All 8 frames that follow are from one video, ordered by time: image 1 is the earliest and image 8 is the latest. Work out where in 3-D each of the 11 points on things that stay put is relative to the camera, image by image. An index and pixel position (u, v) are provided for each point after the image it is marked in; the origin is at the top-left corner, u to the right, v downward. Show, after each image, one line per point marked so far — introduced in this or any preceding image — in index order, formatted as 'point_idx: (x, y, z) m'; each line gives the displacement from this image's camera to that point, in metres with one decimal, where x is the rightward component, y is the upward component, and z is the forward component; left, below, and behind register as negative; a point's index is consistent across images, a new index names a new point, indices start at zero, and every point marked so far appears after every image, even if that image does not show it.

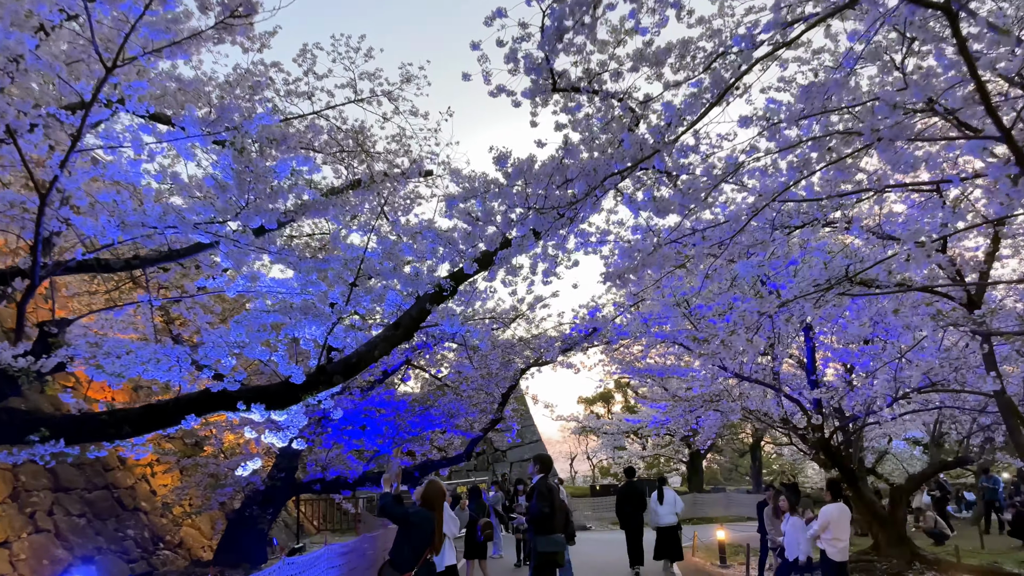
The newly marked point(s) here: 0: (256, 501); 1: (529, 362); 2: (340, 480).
0: (-3.2, -2.7, +9.8) m
1: (+0.2, -1.0, +11.2) m
2: (-2.2, -2.5, +10.2) m
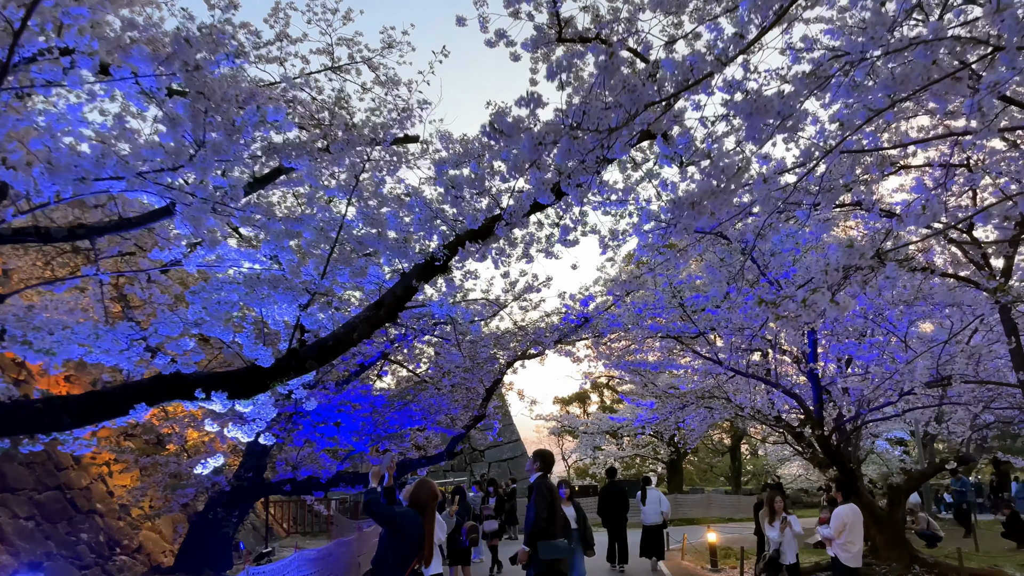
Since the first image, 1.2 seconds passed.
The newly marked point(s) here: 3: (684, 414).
0: (-3.3, -2.5, +9.1) m
1: (0.0, -0.9, +10.6) m
2: (-2.4, -2.3, +9.5) m
3: (+2.7, -2.0, +12.2) m
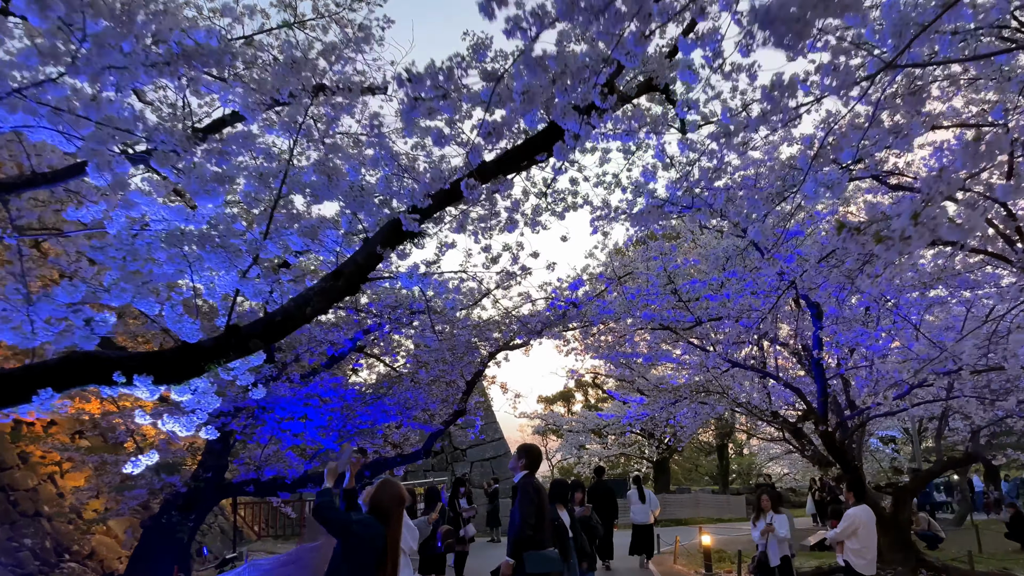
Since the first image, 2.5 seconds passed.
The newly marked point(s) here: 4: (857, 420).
0: (-3.5, -2.3, +8.3) m
1: (-0.2, -0.7, +10.0) m
2: (-2.6, -2.1, +8.8) m
3: (+2.4, -1.8, +11.6) m
4: (+4.1, -1.6, +9.5) m
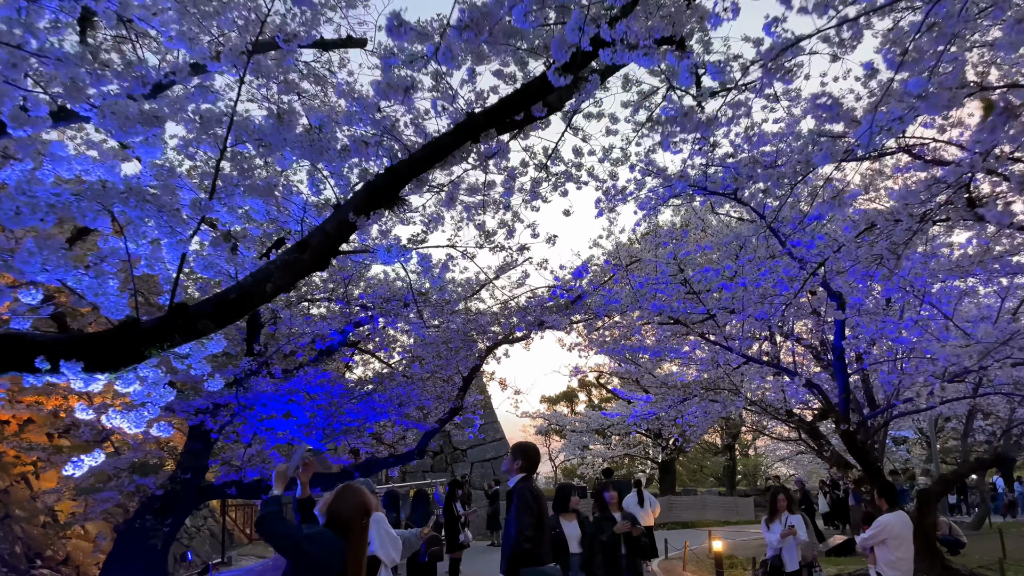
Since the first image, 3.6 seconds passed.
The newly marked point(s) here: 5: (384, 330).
0: (-3.5, -2.2, +7.8) m
1: (-0.2, -0.6, +9.4) m
2: (-2.6, -2.0, +8.2) m
3: (+2.4, -1.7, +11.0) m
4: (+4.1, -1.4, +8.9) m
5: (-1.5, -0.5, +9.1) m
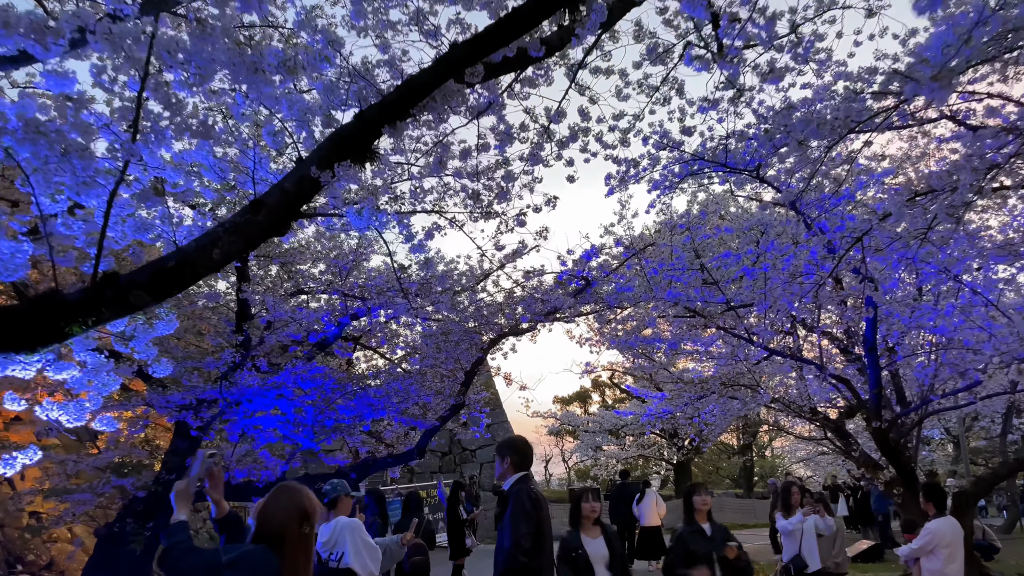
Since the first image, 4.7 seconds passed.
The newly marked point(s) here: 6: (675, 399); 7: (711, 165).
0: (-3.5, -2.1, +7.3) m
1: (-0.1, -0.5, +8.8) m
2: (-2.6, -1.9, +7.7) m
3: (+2.5, -1.6, +10.4) m
4: (+4.2, -1.3, +8.3) m
5: (-1.4, -0.4, +8.5) m
6: (+2.3, -1.5, +11.0) m
7: (+1.7, +1.1, +6.9) m
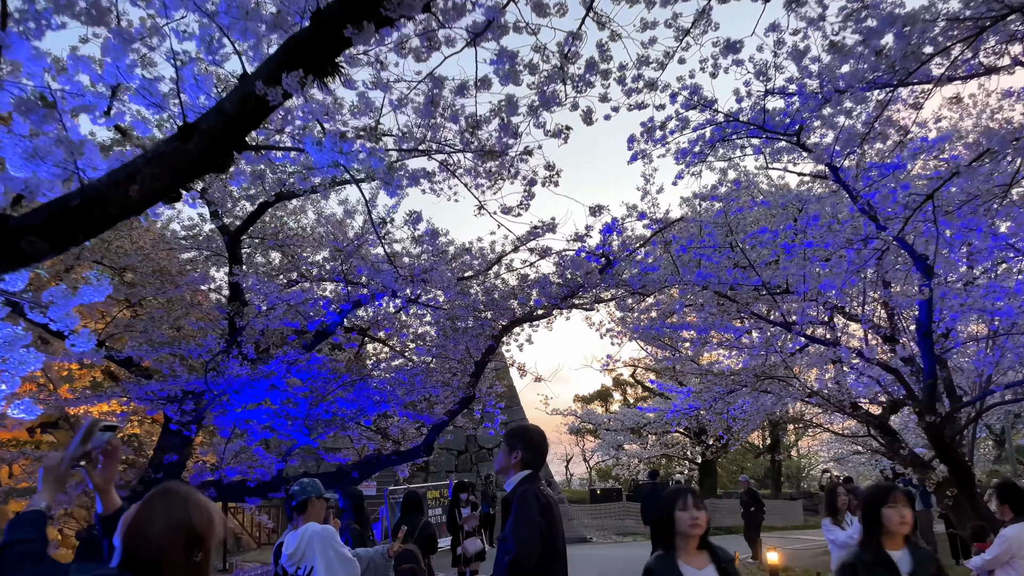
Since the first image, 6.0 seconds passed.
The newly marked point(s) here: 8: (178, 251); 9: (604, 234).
0: (-3.4, -1.9, +6.7) m
1: (0.0, -0.3, +8.2) m
2: (-2.4, -1.8, +7.1) m
3: (+2.7, -1.4, +9.7) m
4: (+4.3, -1.1, +7.5) m
5: (-1.2, -0.2, +7.9) m
6: (+2.5, -1.4, +10.2) m
7: (+1.8, +1.2, +6.2) m
8: (-3.1, +0.4, +7.4) m
9: (+0.8, +0.5, +6.7) m
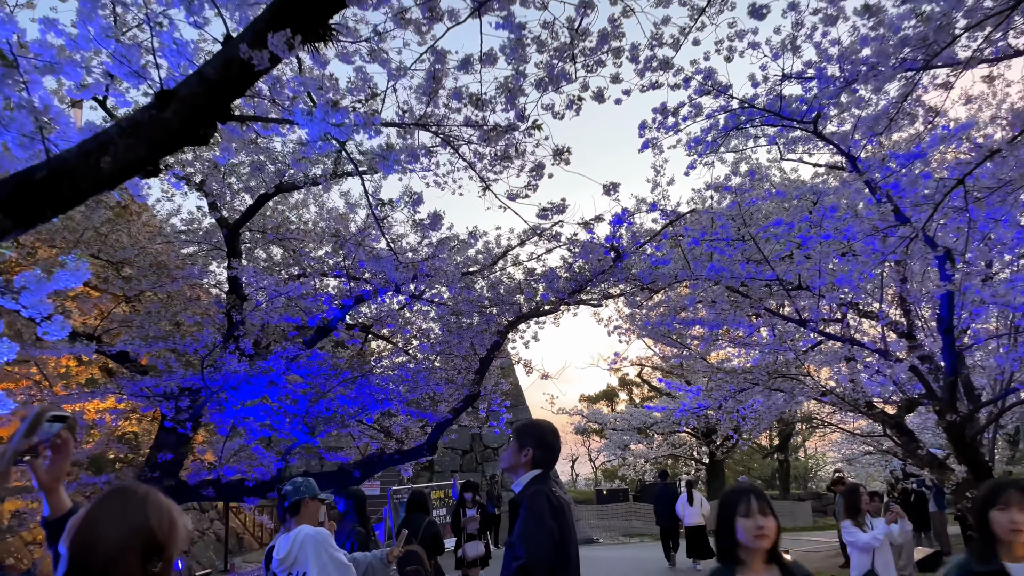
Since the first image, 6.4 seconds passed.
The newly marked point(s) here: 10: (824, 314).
0: (-3.3, -1.9, +6.6) m
1: (+0.1, -0.3, +8.0) m
2: (-2.4, -1.7, +6.9) m
3: (+2.8, -1.3, +9.5) m
4: (+4.4, -1.1, +7.3) m
5: (-1.2, -0.2, +7.7) m
6: (+2.6, -1.3, +10.0) m
7: (+1.9, +1.3, +6.0) m
8: (-3.1, +0.4, +7.2) m
9: (+0.8, +0.5, +6.5) m
10: (+2.8, -0.2, +7.1) m
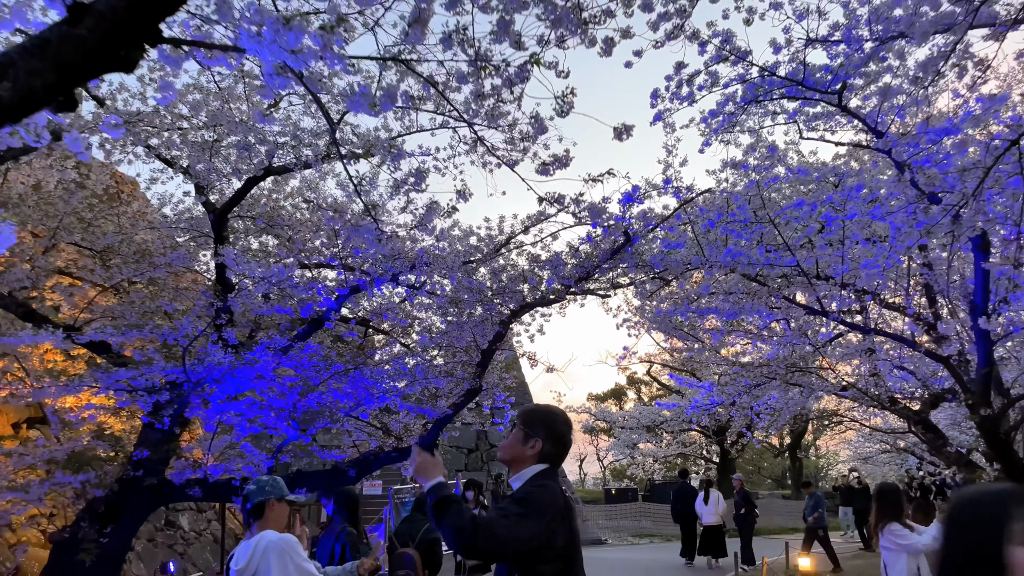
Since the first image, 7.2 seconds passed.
0: (-3.3, -1.8, +6.2) m
1: (+0.1, -0.2, +7.6) m
2: (-2.4, -1.6, +6.6) m
3: (+2.8, -1.2, +9.1) m
4: (+4.4, -1.0, +6.8) m
5: (-1.2, -0.1, +7.3) m
6: (+2.6, -1.2, +9.6) m
7: (+1.9, +1.4, +5.5) m
8: (-3.1, +0.5, +6.9) m
9: (+0.9, +0.6, +6.1) m
10: (+2.8, -0.1, +6.6) m
